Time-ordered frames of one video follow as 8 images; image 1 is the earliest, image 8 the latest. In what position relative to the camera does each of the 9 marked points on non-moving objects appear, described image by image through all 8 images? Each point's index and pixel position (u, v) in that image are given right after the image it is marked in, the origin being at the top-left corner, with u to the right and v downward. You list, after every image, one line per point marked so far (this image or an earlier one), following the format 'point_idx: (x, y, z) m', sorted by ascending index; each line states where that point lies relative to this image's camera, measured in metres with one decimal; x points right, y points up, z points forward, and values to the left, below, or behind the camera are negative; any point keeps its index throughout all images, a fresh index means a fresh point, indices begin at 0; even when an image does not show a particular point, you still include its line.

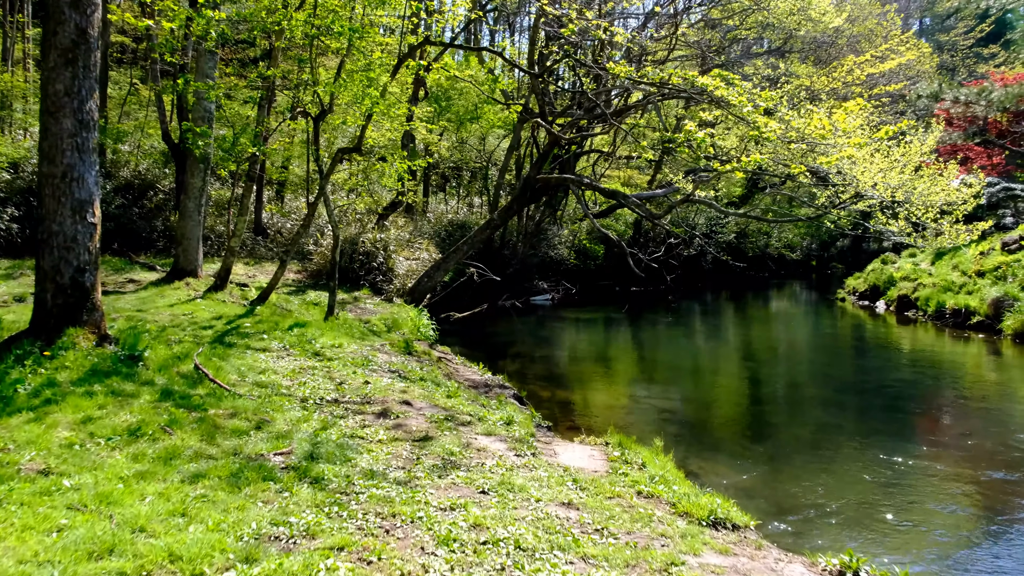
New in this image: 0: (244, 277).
0: (-7.3, +0.3, +16.5) m
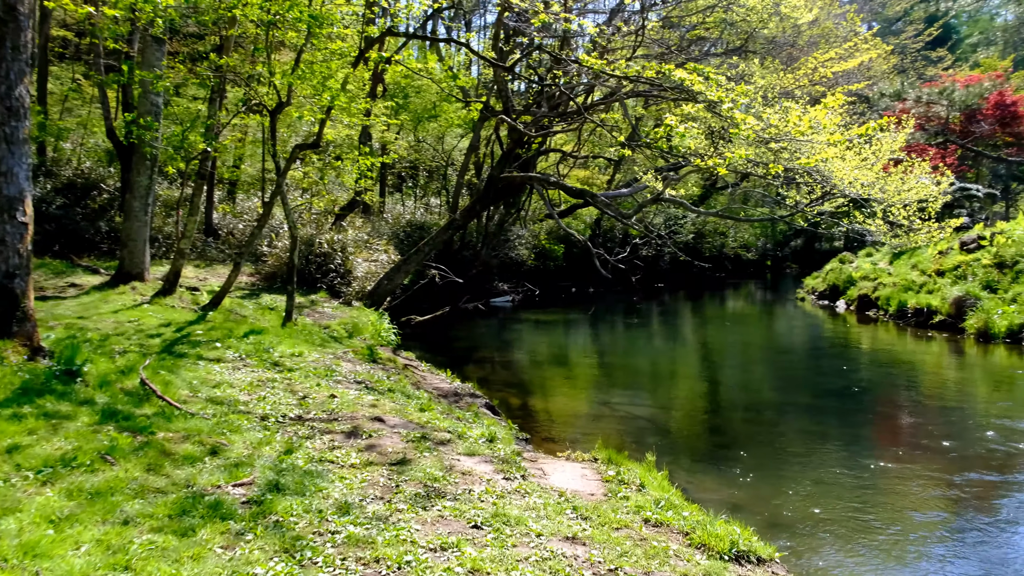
0: (-8.1, +0.2, +15.6) m
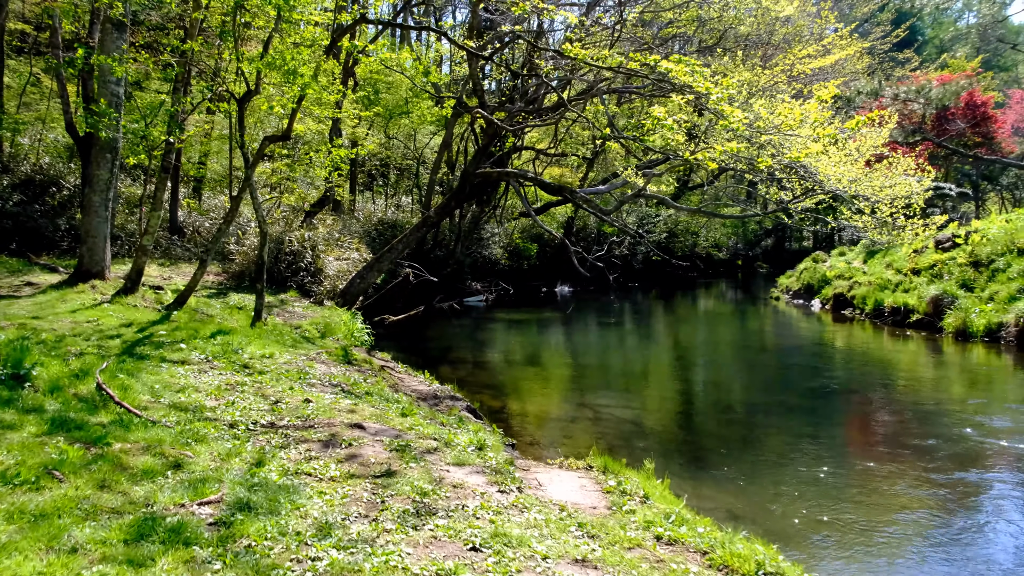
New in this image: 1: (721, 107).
0: (-8.7, +0.2, +14.9) m
1: (+4.4, +3.8, +13.0) m
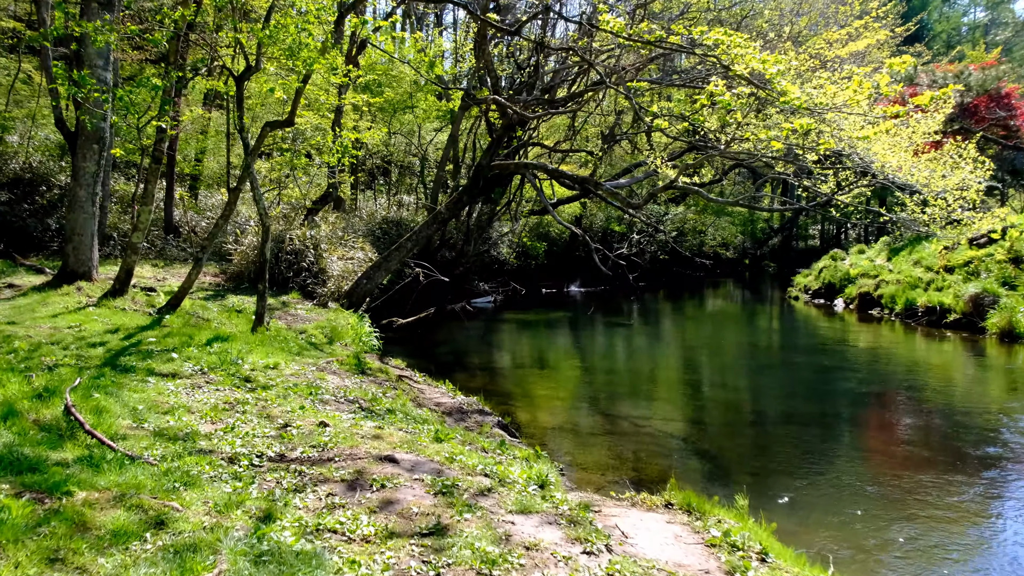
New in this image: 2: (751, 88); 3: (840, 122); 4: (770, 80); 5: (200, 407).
0: (-8.2, +0.2, +13.8) m
1: (+4.8, +3.8, +12.0) m
2: (+4.2, +3.5, +10.5) m
3: (+6.8, +3.4, +12.7) m
4: (+4.7, +3.8, +11.4) m
5: (-2.7, -1.0, +5.3) m
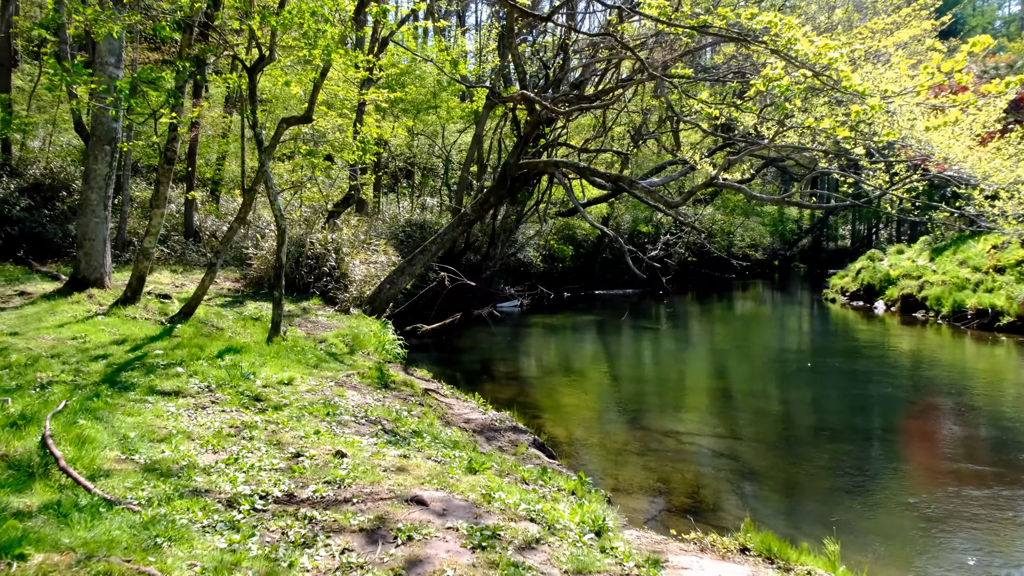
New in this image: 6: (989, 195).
0: (-7.6, 0.0, +13.4) m
1: (+5.4, +3.8, +11.1) m
2: (+4.7, +3.4, +9.7) m
3: (+7.3, +3.4, +11.8) m
4: (+5.2, +3.8, +10.5) m
5: (-2.4, -1.1, +4.7) m
6: (+10.9, +2.1, +13.9) m
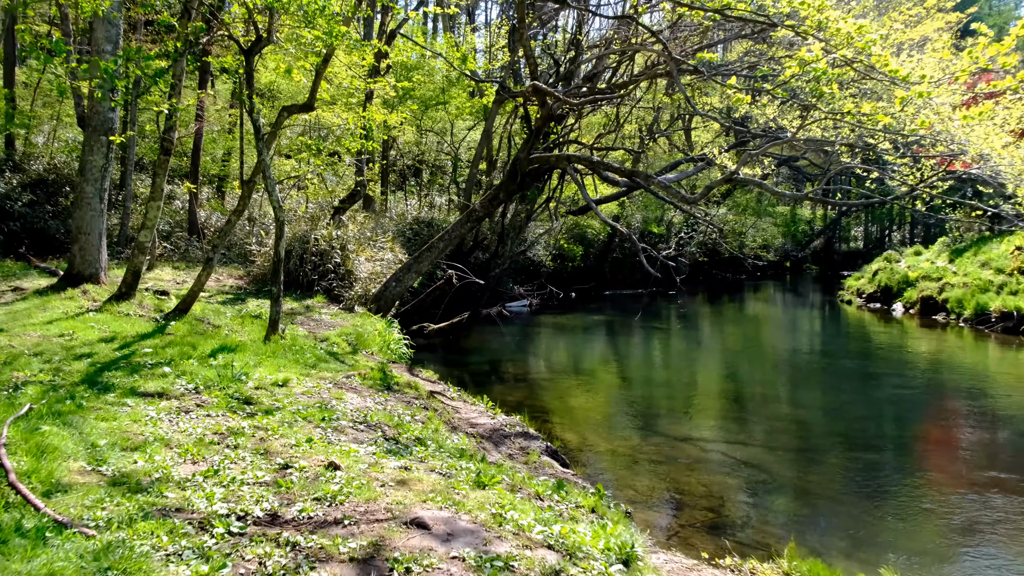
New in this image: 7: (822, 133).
0: (-7.4, +0.1, +13.0) m
1: (+5.6, +3.8, +10.6) m
2: (+4.9, +3.4, +9.1) m
3: (+7.5, +3.4, +11.2) m
4: (+5.4, +3.8, +9.9) m
5: (-2.3, -1.0, +4.2) m
6: (+11.1, +2.1, +13.3) m
7: (+7.2, +3.6, +14.2) m
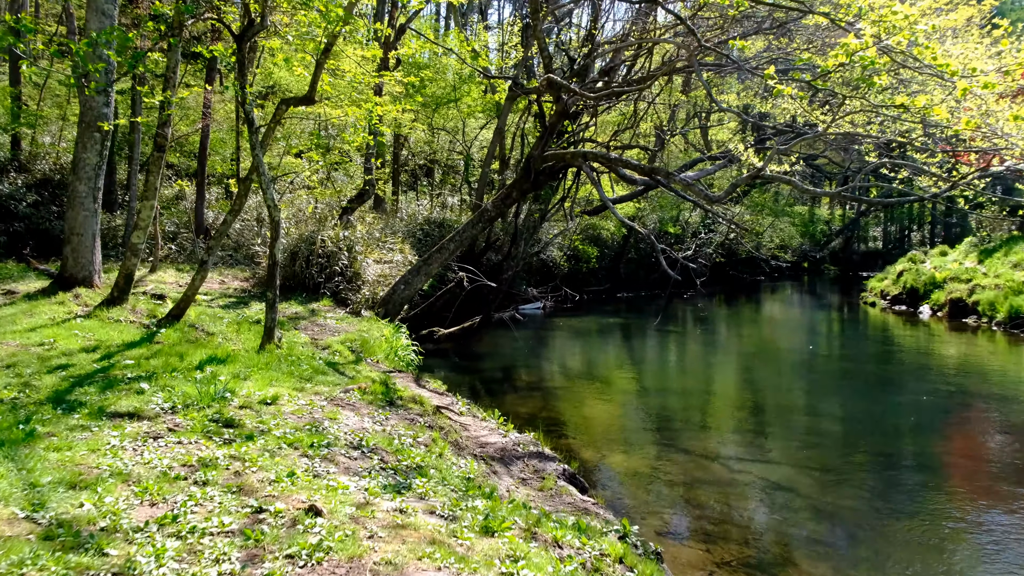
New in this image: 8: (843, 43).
0: (-7.1, 0.0, +12.5) m
1: (+5.8, +3.7, +9.8) m
2: (+5.1, +3.4, +8.4) m
3: (+7.8, +3.3, +10.4) m
4: (+5.6, +3.7, +9.2) m
5: (-2.2, -1.1, +3.6) m
6: (+11.4, +2.0, +12.4) m
7: (+7.5, +3.5, +13.4) m
8: (+4.6, +3.5, +8.5) m
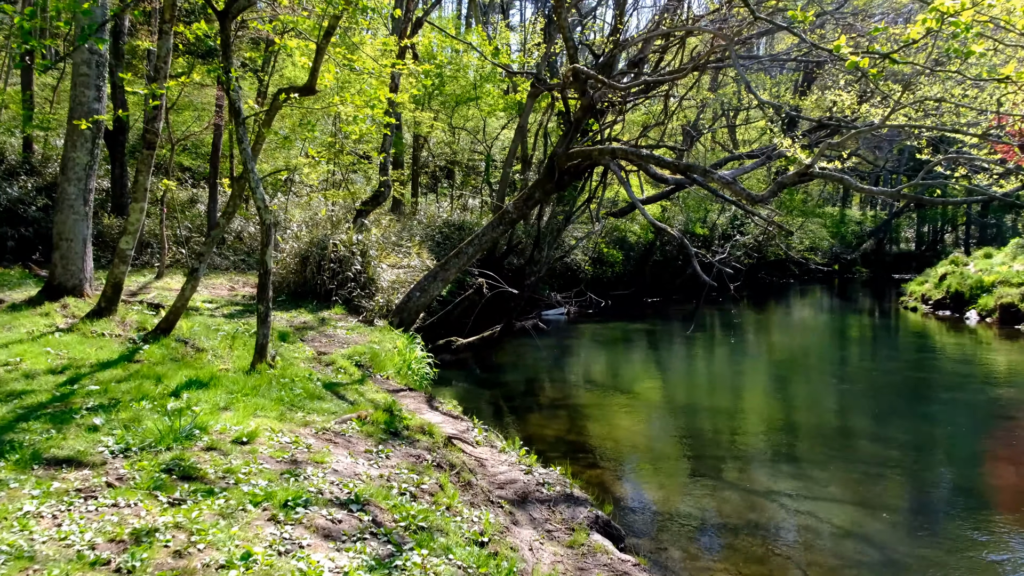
0: (-6.7, -0.1, +11.8) m
1: (+6.1, +3.6, +8.7) m
2: (+5.4, +3.2, +7.3) m
3: (+8.1, +3.2, +9.2) m
4: (+5.9, +3.6, +8.1) m
5: (-2.1, -1.2, +2.8) m
6: (+11.8, +1.9, +11.1) m
7: (+8.0, +3.4, +12.3) m
8: (+4.9, +3.3, +7.4) m
